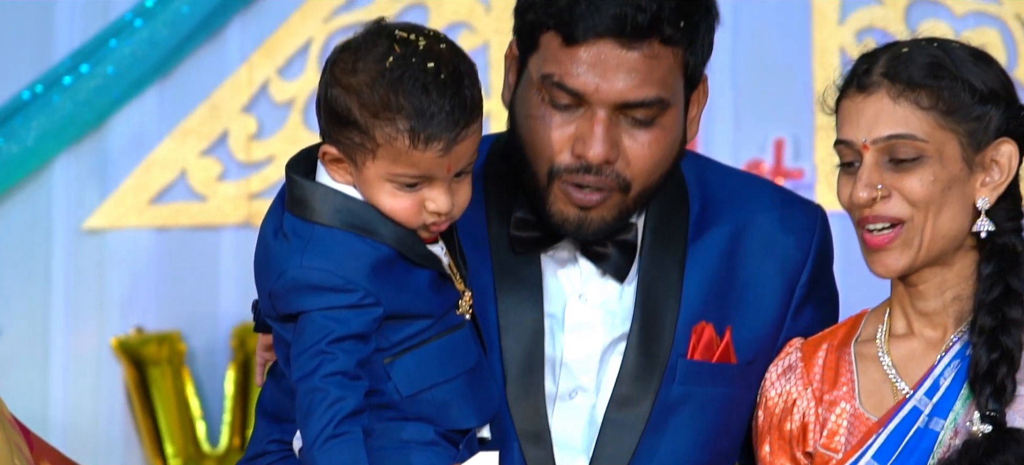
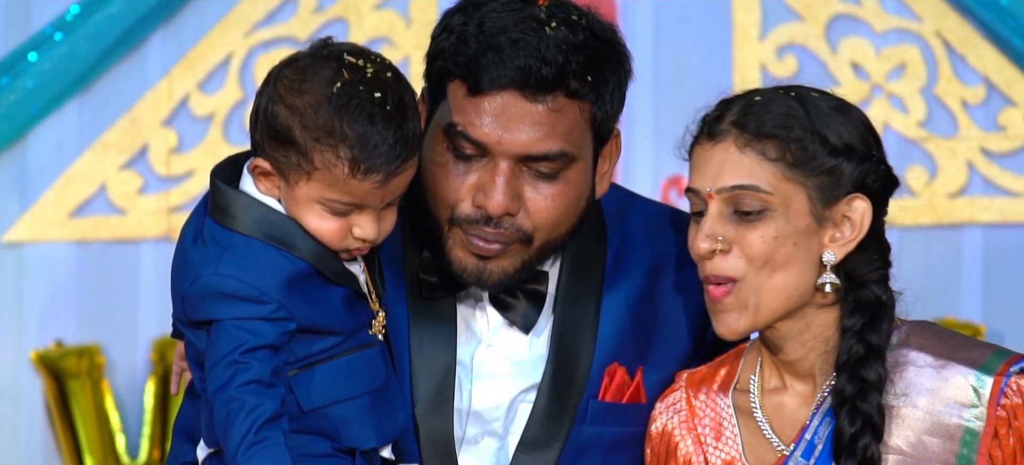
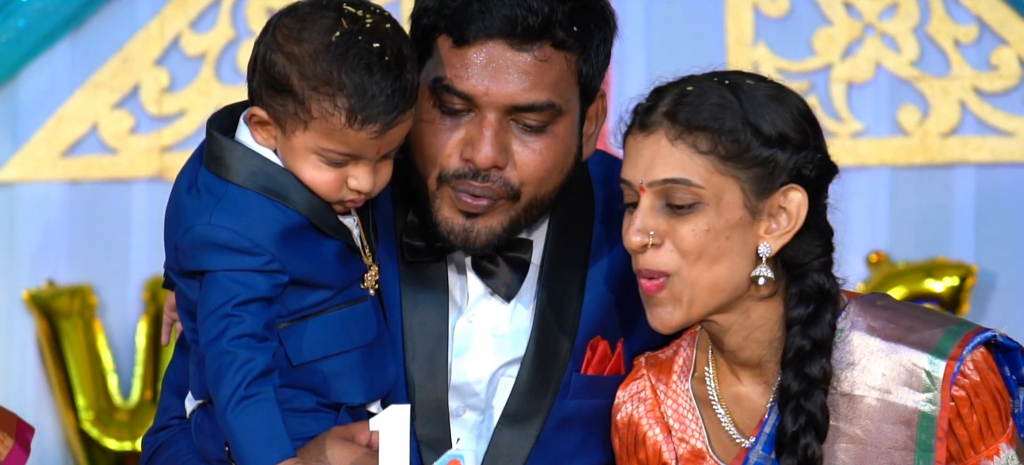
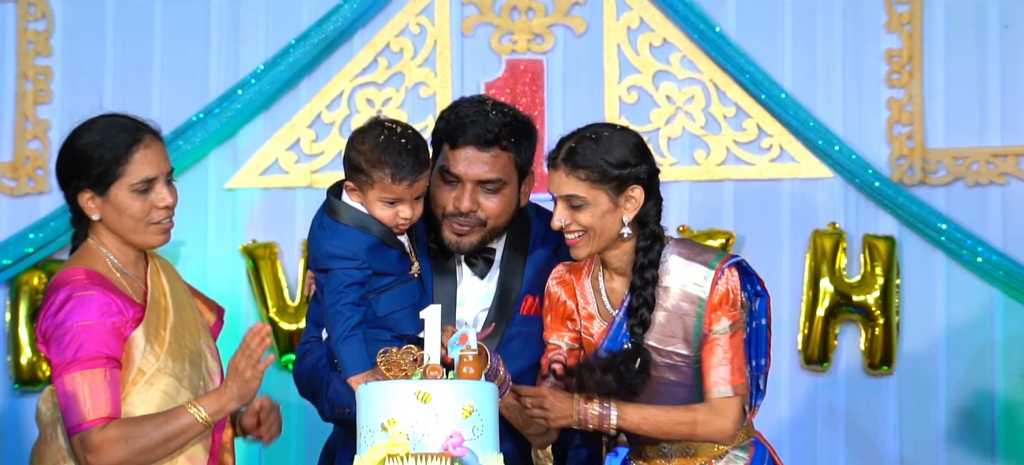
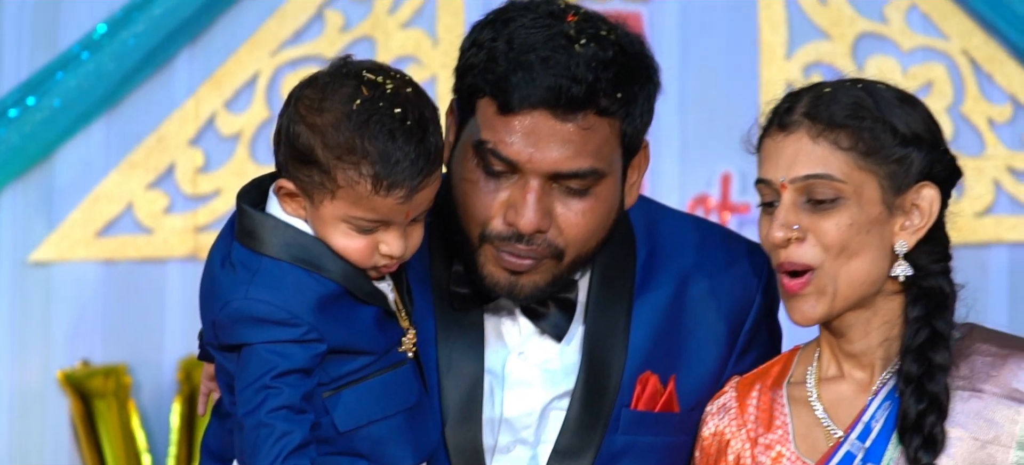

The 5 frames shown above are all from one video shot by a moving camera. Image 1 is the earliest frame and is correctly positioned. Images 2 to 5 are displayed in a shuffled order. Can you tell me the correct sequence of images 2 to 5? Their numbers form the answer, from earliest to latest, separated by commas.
5, 2, 3, 4
